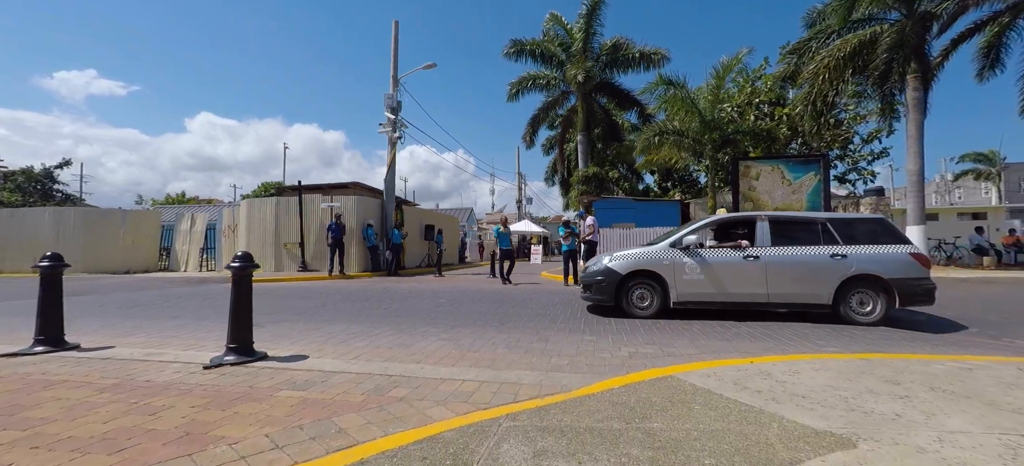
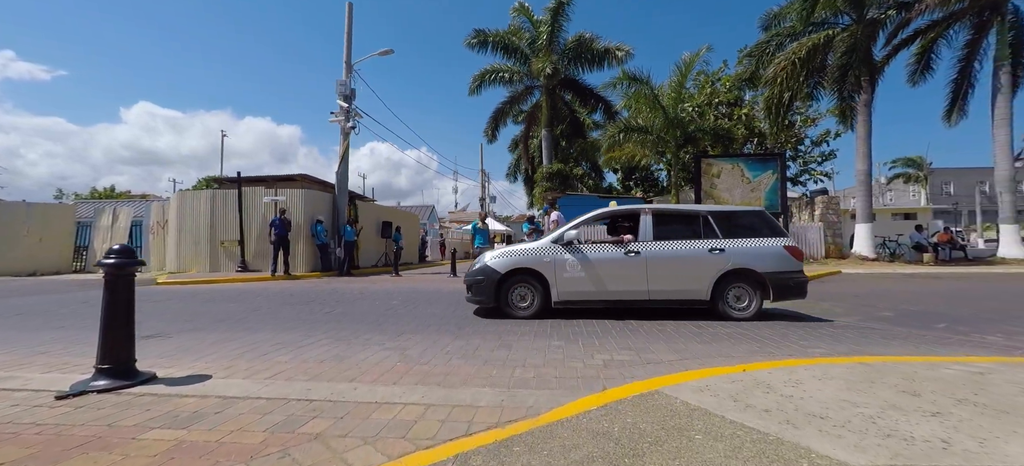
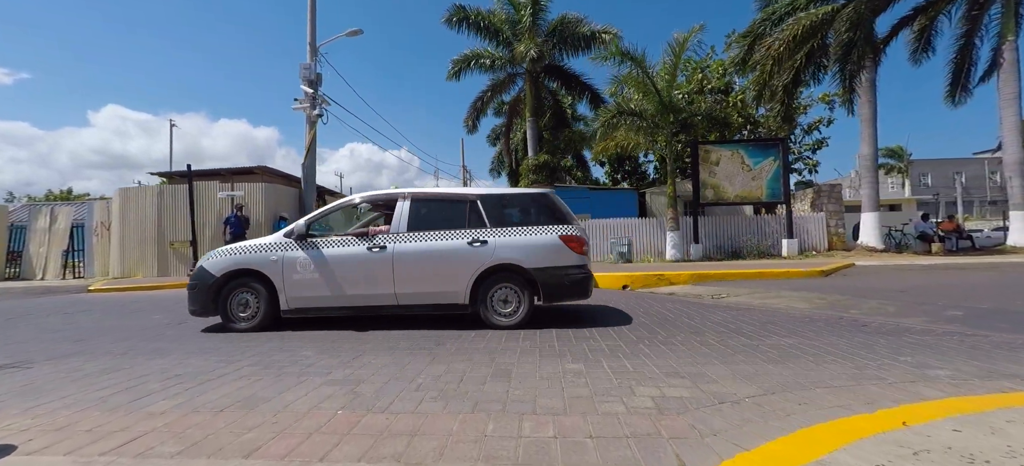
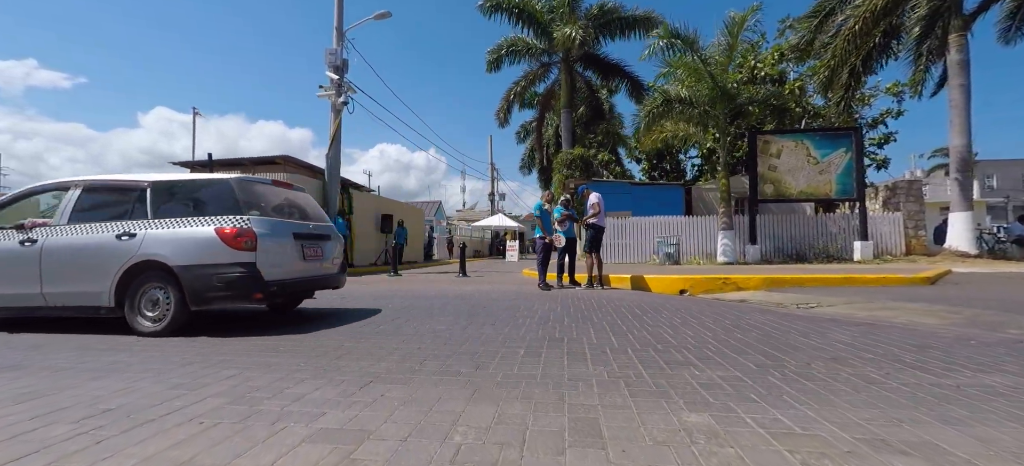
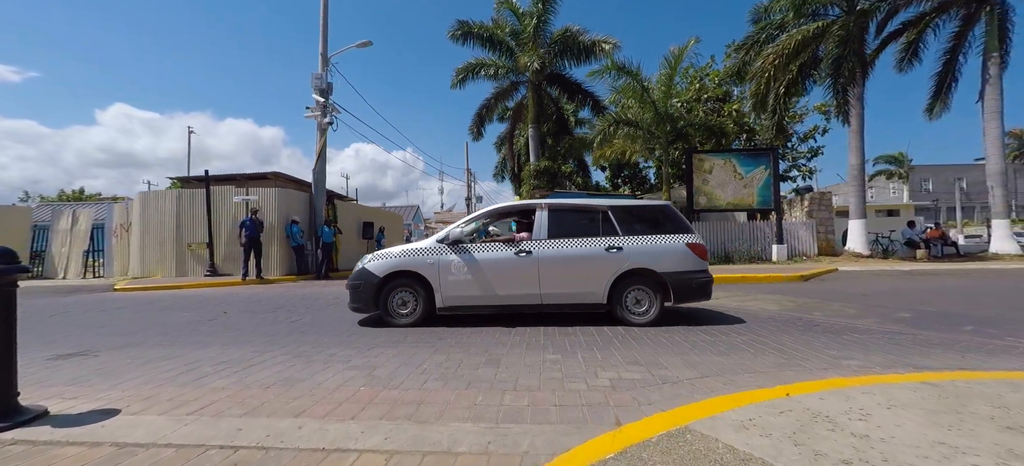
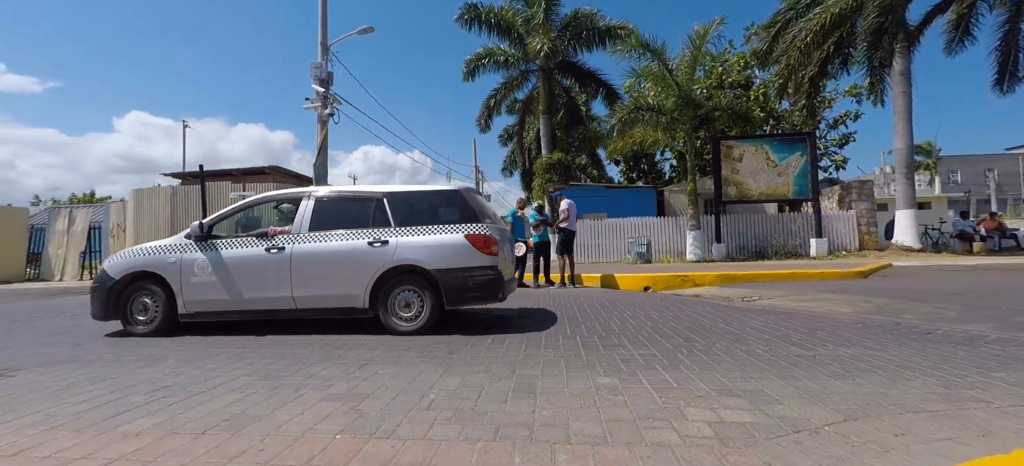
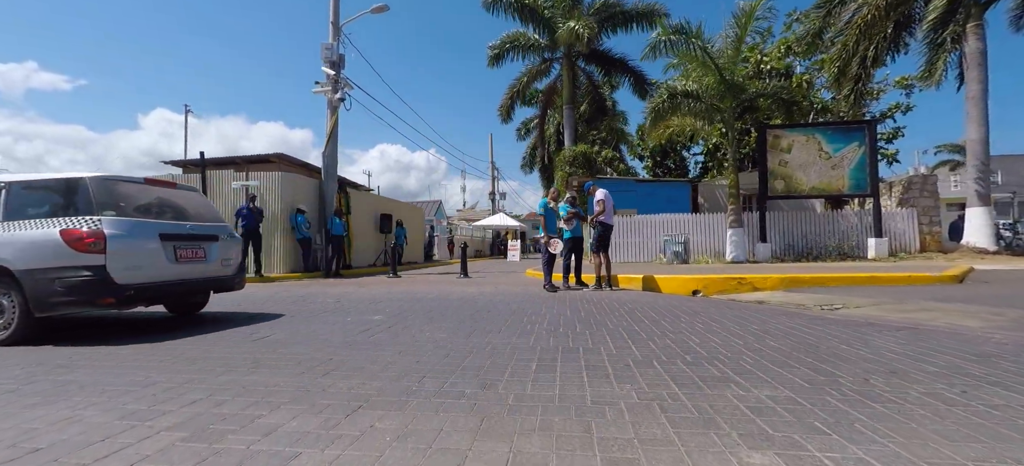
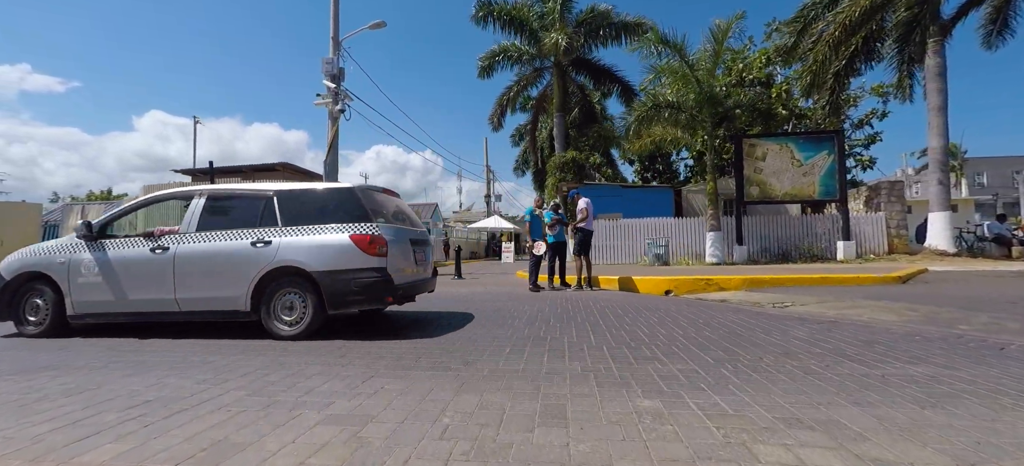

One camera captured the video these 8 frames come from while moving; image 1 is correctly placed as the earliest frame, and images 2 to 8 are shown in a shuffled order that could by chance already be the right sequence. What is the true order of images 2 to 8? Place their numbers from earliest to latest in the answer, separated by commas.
2, 5, 3, 6, 8, 4, 7
